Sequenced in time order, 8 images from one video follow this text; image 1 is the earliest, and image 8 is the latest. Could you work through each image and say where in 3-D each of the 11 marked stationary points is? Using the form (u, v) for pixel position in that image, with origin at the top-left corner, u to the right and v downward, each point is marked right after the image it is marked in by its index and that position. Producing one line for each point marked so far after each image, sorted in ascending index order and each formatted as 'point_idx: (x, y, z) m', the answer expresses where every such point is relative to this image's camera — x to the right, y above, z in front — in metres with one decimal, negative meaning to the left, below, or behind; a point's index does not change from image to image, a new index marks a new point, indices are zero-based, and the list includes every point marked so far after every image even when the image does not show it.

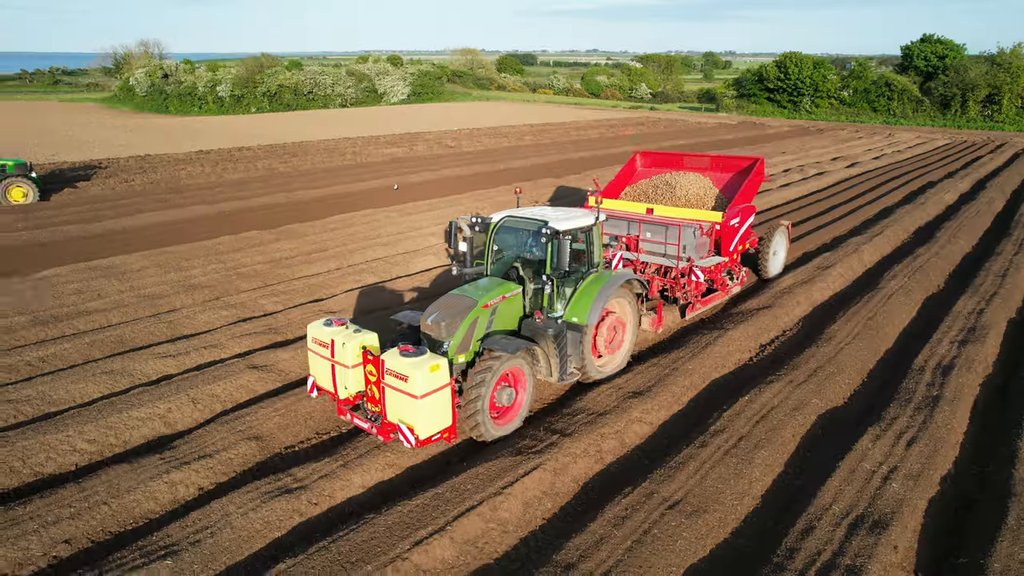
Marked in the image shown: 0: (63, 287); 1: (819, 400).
0: (-6.5, 0.0, +9.5) m
1: (+3.1, -1.1, +6.6) m
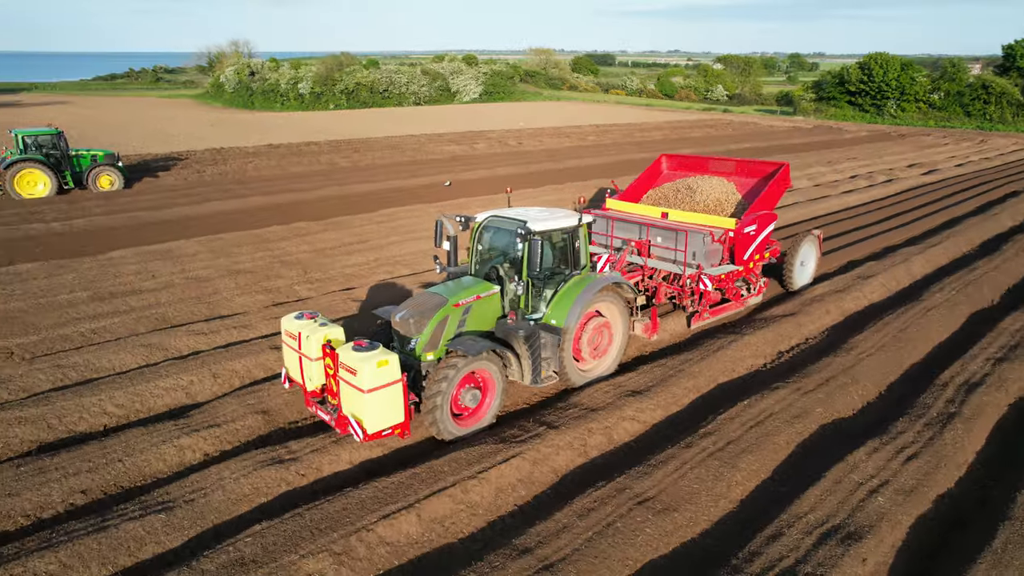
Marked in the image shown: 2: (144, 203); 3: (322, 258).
0: (-6.1, +0.3, +10.4) m
1: (+3.1, -1.2, +6.4) m
2: (-9.1, +2.1, +16.3) m
3: (-3.3, +0.5, +11.4) m
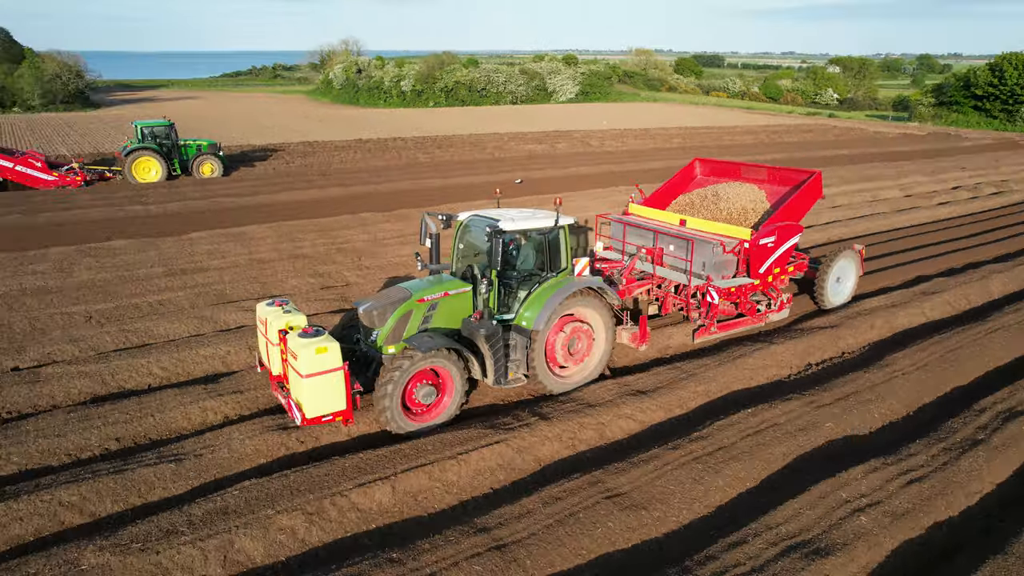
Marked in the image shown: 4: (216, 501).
0: (-5.4, +0.7, +11.4) m
1: (+3.1, -1.3, +6.2) m
2: (-7.4, +2.6, +17.7) m
3: (-2.4, +0.7, +11.9) m
4: (-2.1, -1.5, +4.7) m
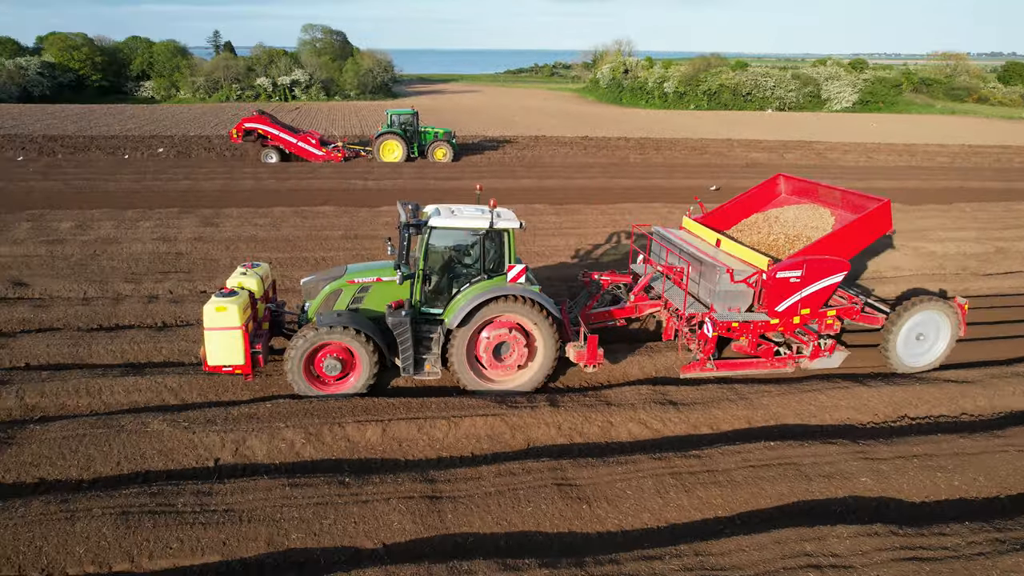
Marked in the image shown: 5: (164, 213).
0: (-2.6, +1.4, +13.3) m
1: (+3.0, -1.6, +5.4) m
2: (-1.9, +3.4, +19.8) m
3: (+0.3, +1.0, +12.7) m
4: (-2.4, -1.1, +5.9) m
5: (-6.9, +1.5, +13.1) m
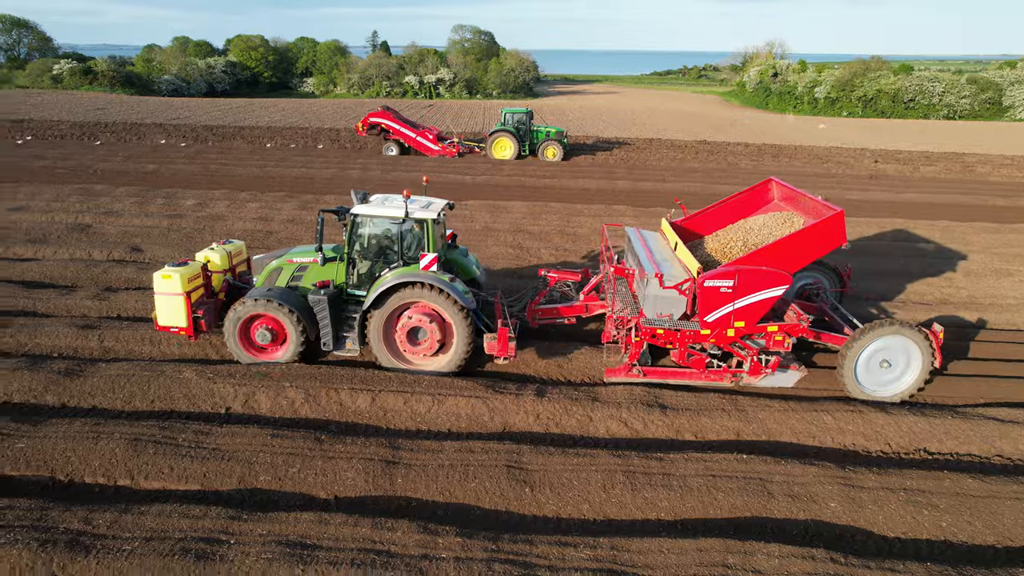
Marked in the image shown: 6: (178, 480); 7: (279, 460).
0: (-1.1, +1.6, +13.9) m
1: (+2.6, -1.7, +5.1) m
2: (+1.1, +3.5, +20.2) m
3: (+1.7, +1.0, +12.8) m
4: (-2.5, -0.8, +6.7) m
5: (-5.4, +2.0, +14.6) m
6: (-2.6, -1.5, +5.1) m
7: (-1.9, -1.4, +5.4) m
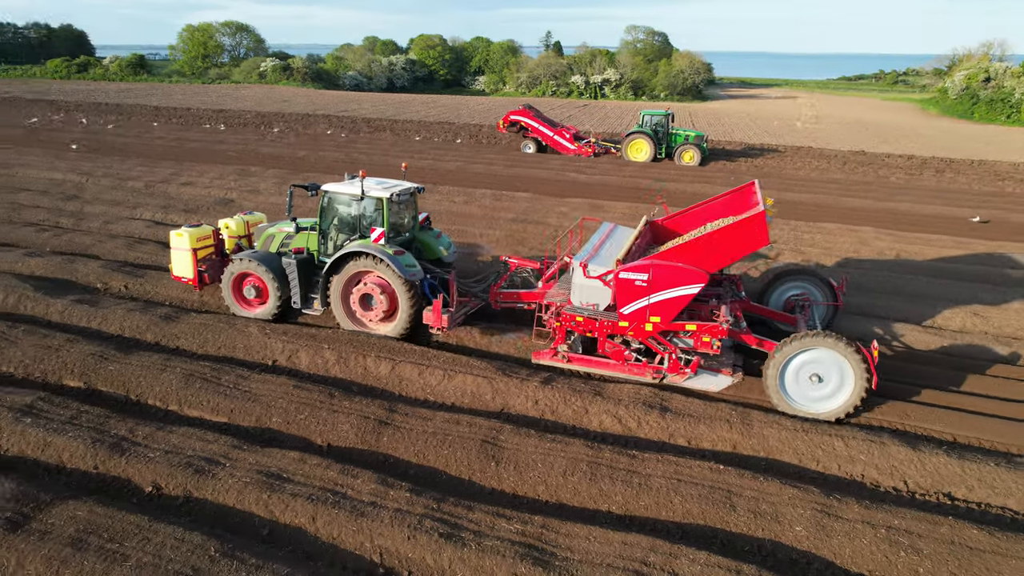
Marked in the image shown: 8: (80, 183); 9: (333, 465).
0: (+1.0, +1.7, +14.3) m
1: (+2.2, -1.8, +4.9) m
2: (+4.8, +3.3, +19.8) m
3: (+3.4, +0.9, +12.5) m
4: (-2.3, -0.5, +7.6) m
5: (-2.9, +2.5, +15.9) m
6: (-2.8, -1.2, +6.1) m
7: (-2.1, -1.1, +6.2) m
8: (-9.8, +2.4, +14.8) m
9: (-1.5, -1.5, +5.3) m
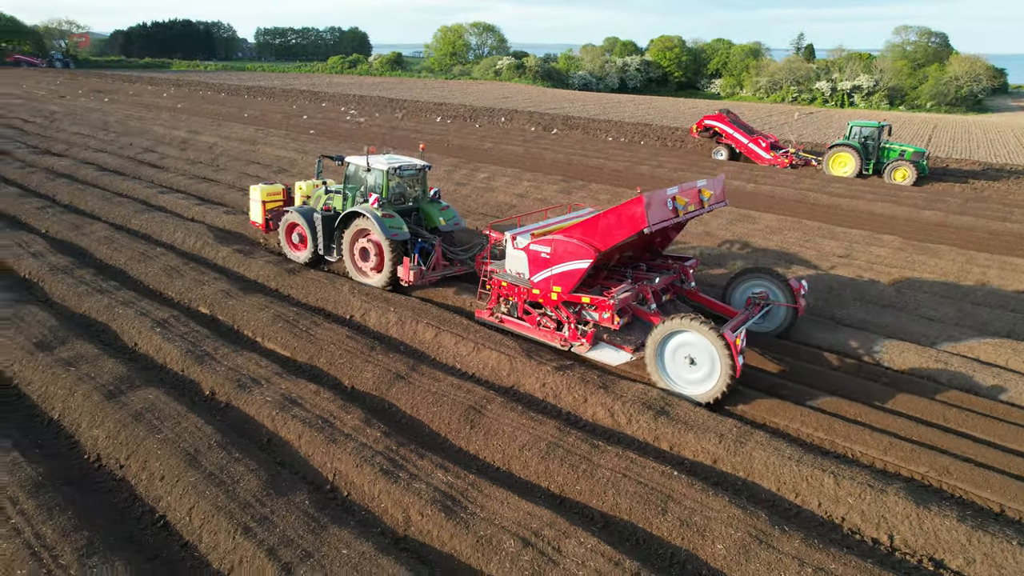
0: (+3.9, +1.6, +13.9) m
1: (+1.6, -1.9, +4.7) m
2: (+9.5, +2.6, +17.9) m
3: (+5.5, +0.5, +11.5) m
4: (-1.6, -0.1, +8.7) m
5: (+0.9, +2.8, +16.7) m
6: (-2.7, -0.7, +7.5) m
7: (-2.0, -0.7, +7.3) m
8: (-6.0, +3.5, +18.0) m
9: (-1.7, -1.1, +6.3) m
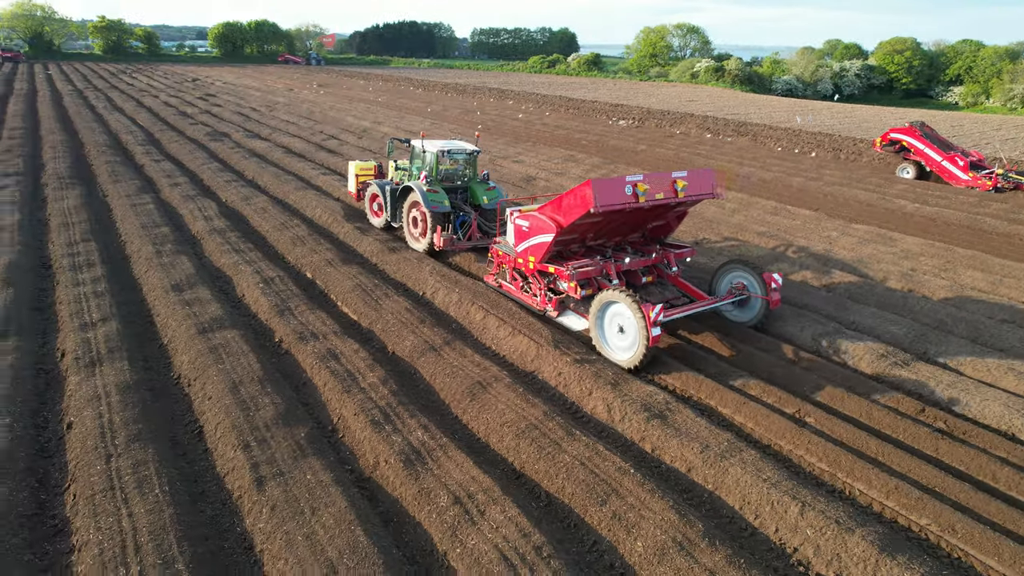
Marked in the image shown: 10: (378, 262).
0: (+6.2, +1.1, +12.9) m
1: (+1.0, -2.0, +4.8) m
2: (+12.7, +1.5, +15.1) m
3: (+6.9, -0.1, +10.2) m
4: (-0.7, +0.1, +9.5) m
5: (+4.2, +2.6, +16.4) m
6: (-2.2, -0.3, +8.7) m
7: (-1.5, -0.4, +8.3) m
8: (-1.9, +4.1, +19.6) m
9: (-1.6, -0.8, +7.3) m
10: (-2.2, +0.4, +10.5) m
